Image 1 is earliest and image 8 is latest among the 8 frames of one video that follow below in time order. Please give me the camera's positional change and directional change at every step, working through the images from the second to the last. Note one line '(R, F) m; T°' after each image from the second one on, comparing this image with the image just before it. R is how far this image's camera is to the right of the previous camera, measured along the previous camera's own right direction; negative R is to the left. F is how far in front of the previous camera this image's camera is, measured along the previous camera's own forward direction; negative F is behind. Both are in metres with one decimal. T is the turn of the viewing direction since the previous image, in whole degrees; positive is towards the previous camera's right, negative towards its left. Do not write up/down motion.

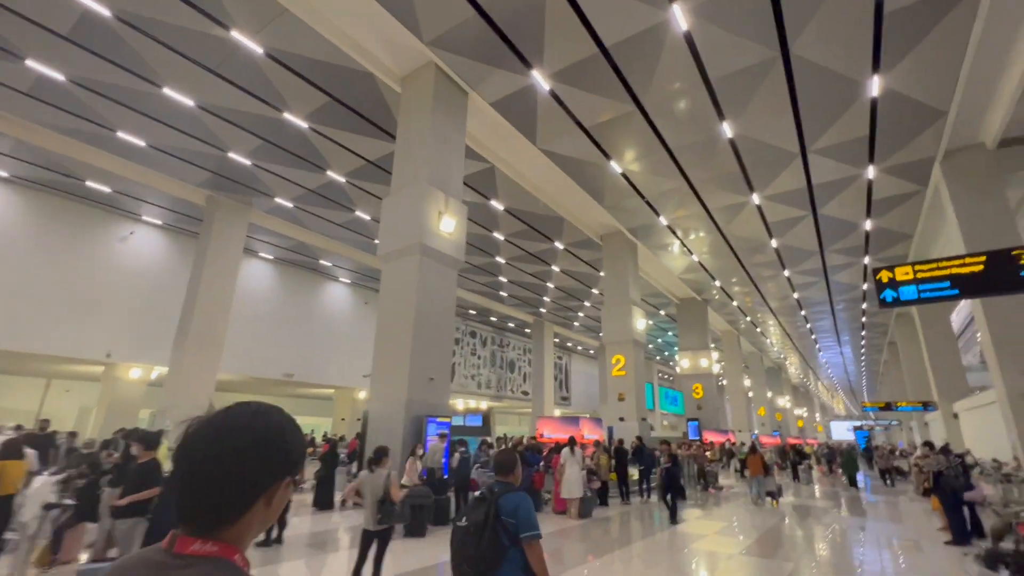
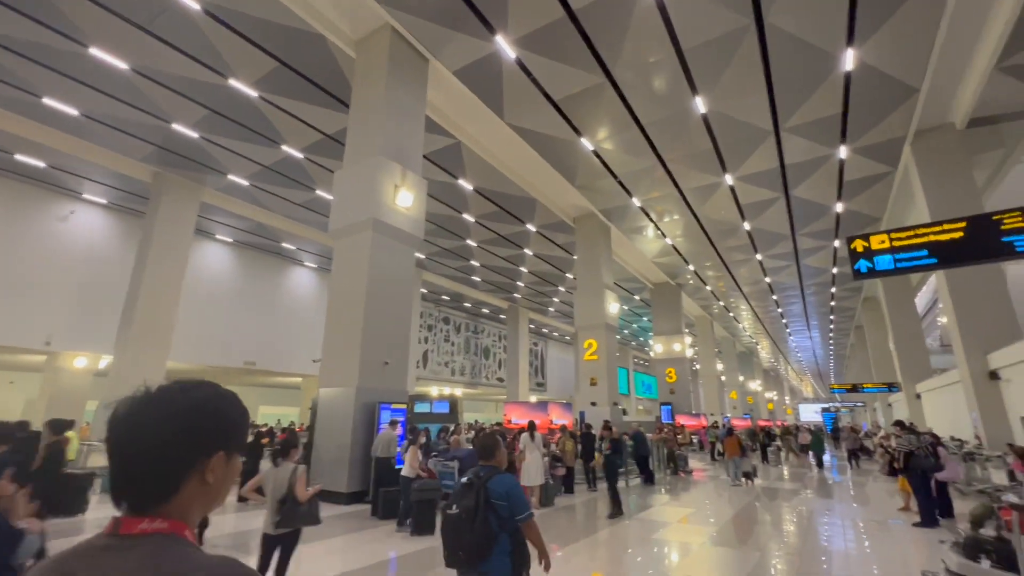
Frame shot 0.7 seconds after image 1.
(+0.2, +0.4) m; +3°
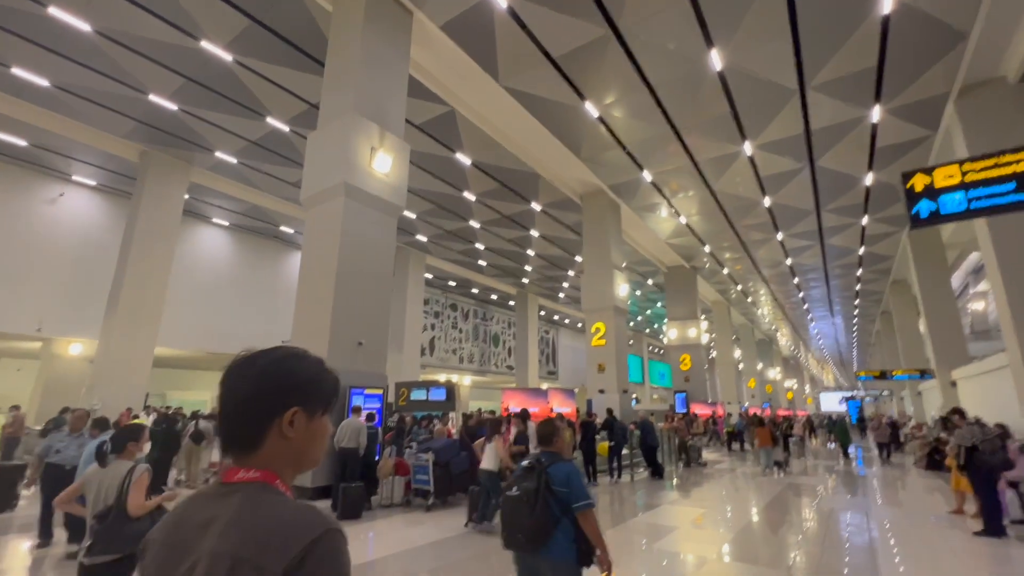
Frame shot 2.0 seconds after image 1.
(+0.3, +0.7) m; -2°
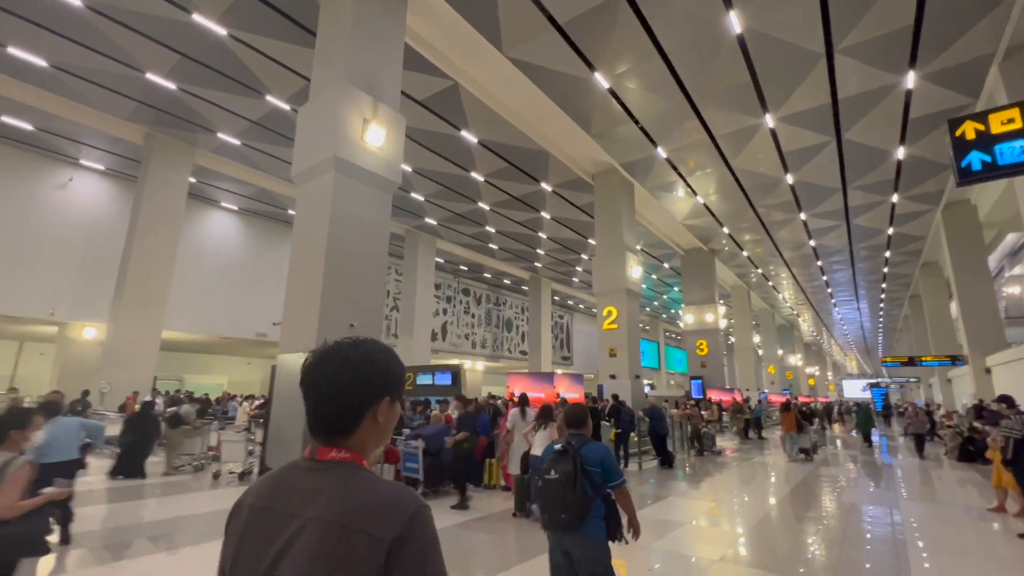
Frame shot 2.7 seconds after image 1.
(+0.2, +0.3) m; -2°
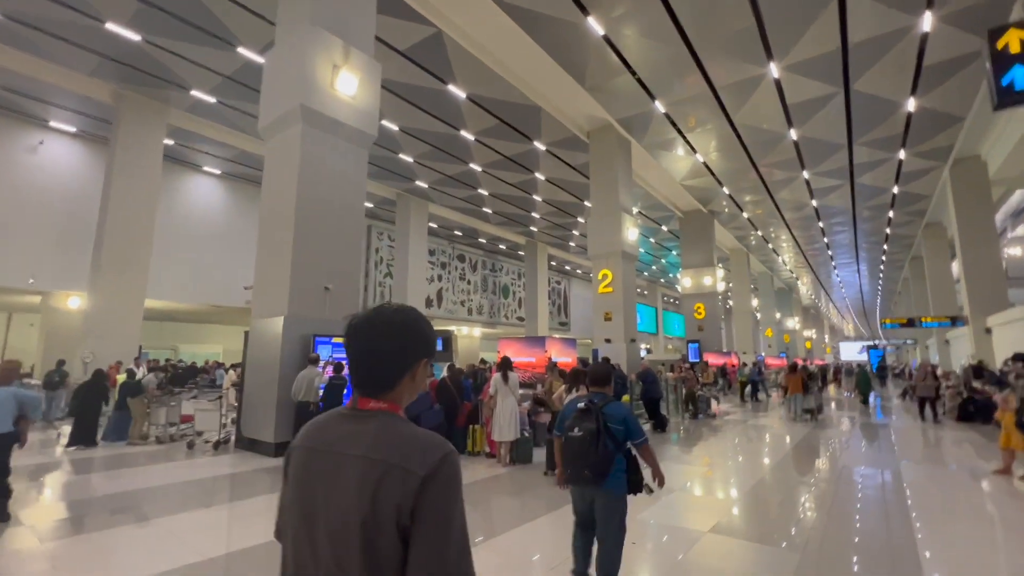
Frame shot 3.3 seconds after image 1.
(+0.2, +0.3) m; 0°
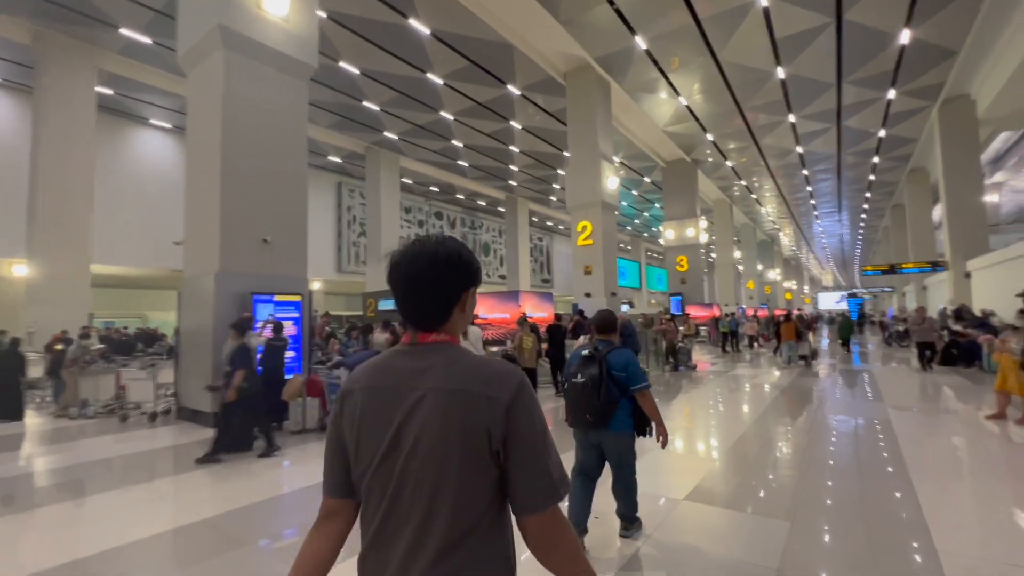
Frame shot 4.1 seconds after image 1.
(+0.2, +0.5) m; +2°
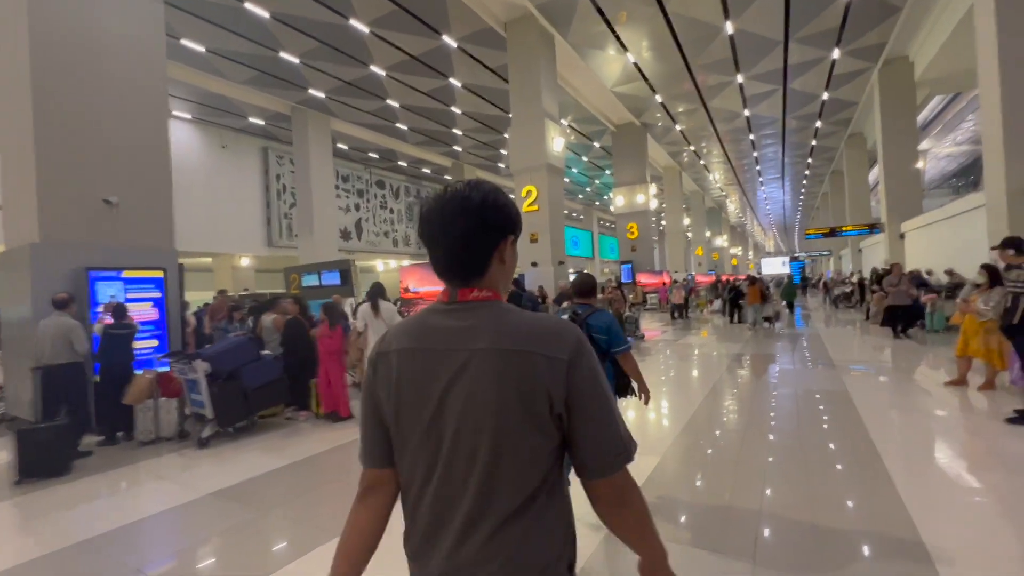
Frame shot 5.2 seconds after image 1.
(+0.3, +0.6) m; +5°
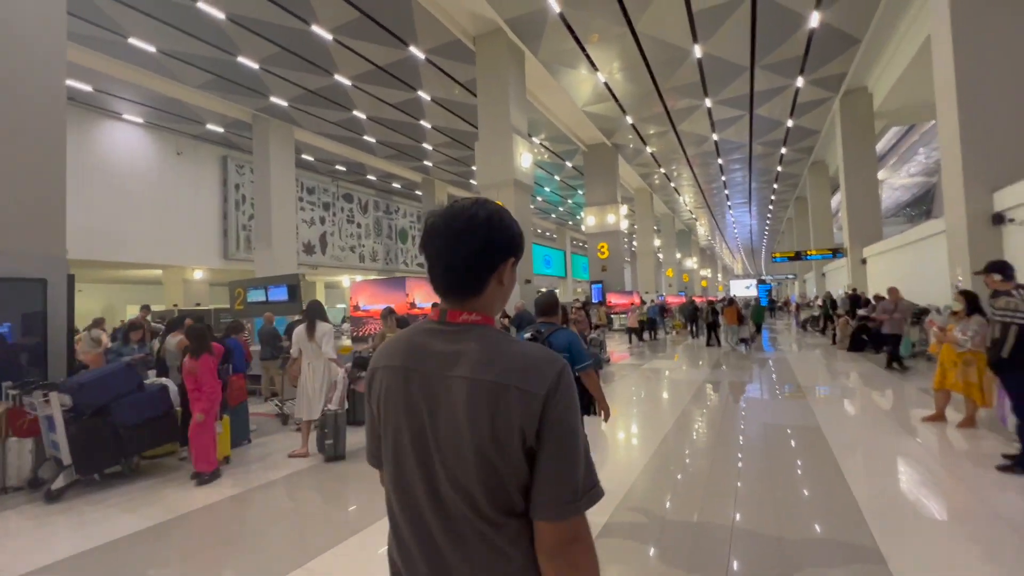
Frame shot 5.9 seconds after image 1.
(+0.2, +0.4) m; +3°
